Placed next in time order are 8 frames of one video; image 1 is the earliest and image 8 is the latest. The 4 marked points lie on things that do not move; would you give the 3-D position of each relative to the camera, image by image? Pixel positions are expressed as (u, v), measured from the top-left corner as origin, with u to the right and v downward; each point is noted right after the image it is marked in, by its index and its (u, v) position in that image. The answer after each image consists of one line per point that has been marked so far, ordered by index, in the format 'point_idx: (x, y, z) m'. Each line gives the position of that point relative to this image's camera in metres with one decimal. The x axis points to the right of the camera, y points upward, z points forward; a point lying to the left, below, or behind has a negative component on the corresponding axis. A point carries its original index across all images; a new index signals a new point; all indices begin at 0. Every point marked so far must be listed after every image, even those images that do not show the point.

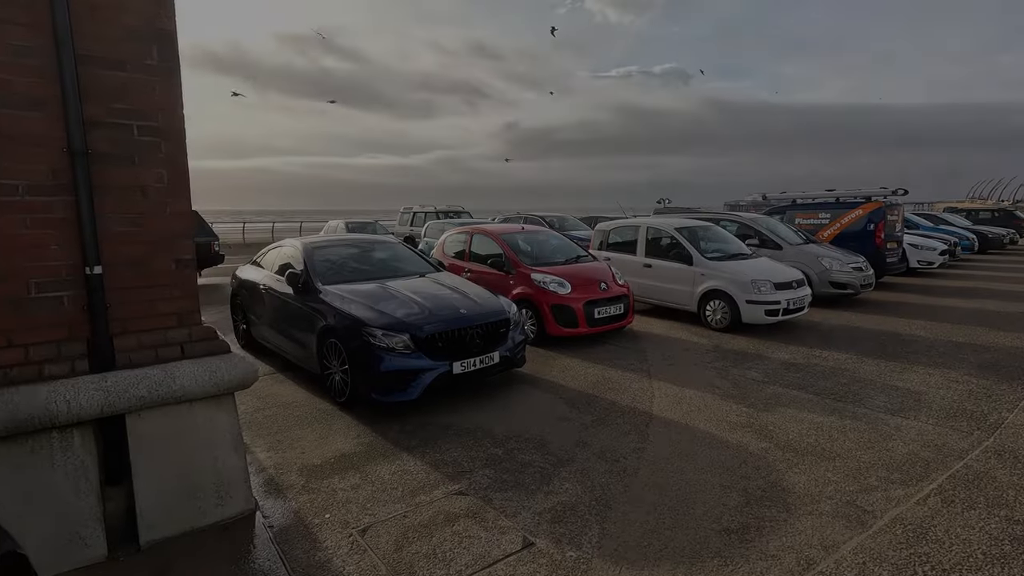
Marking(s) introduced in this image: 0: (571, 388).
0: (+0.5, -0.9, +4.9) m
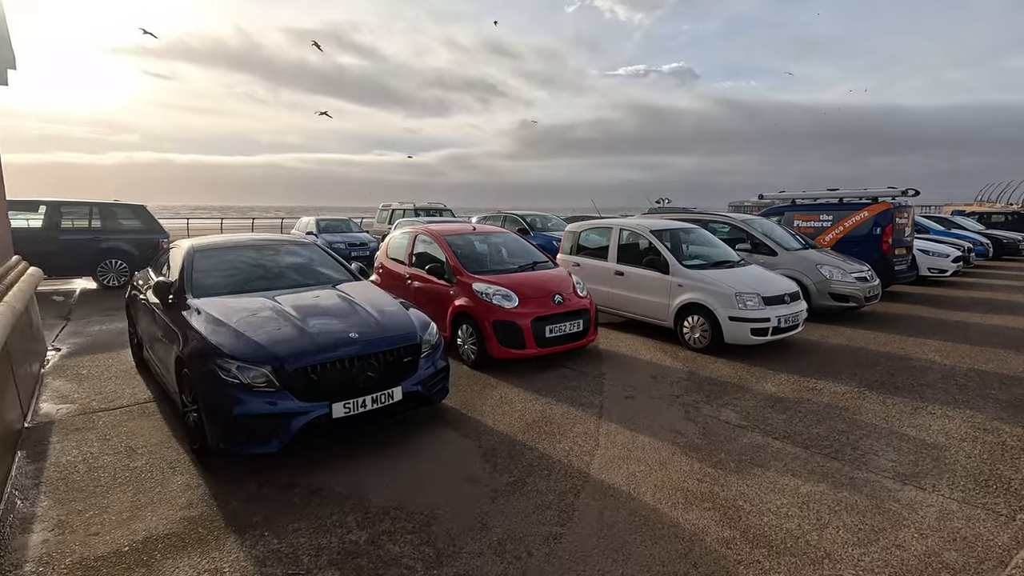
0: (-0.1, -1.0, +3.9) m
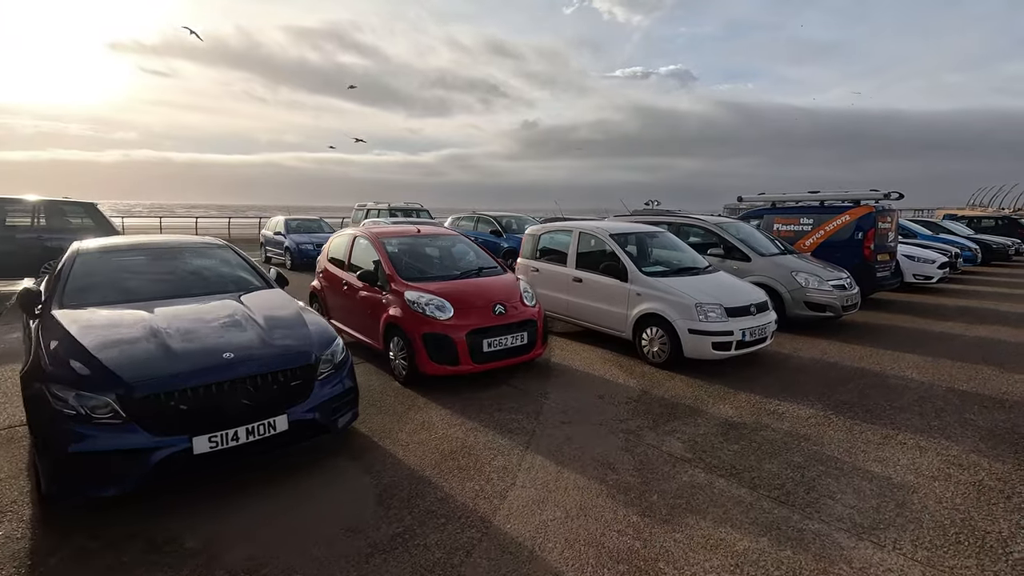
0: (-0.7, -1.1, +3.4) m
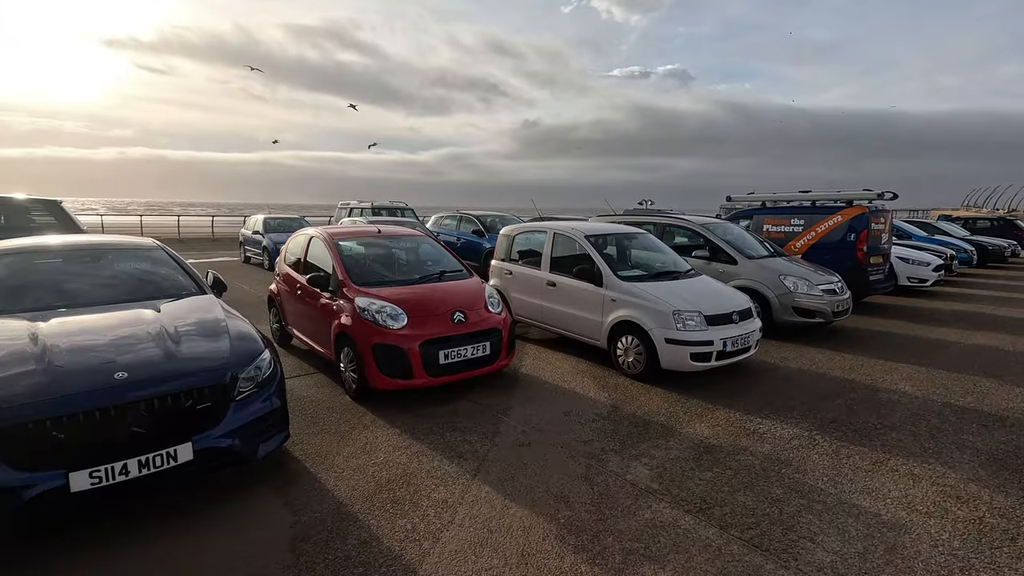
0: (-1.0, -1.2, +3.0) m
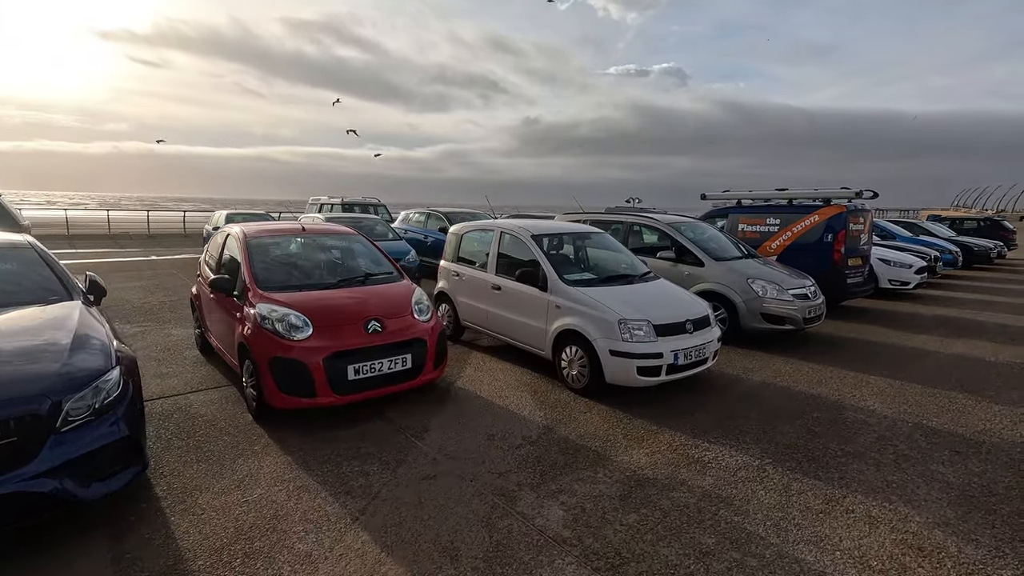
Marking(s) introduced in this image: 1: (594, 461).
0: (-1.6, -1.2, +2.5) m
1: (+0.5, -1.1, +3.4) m
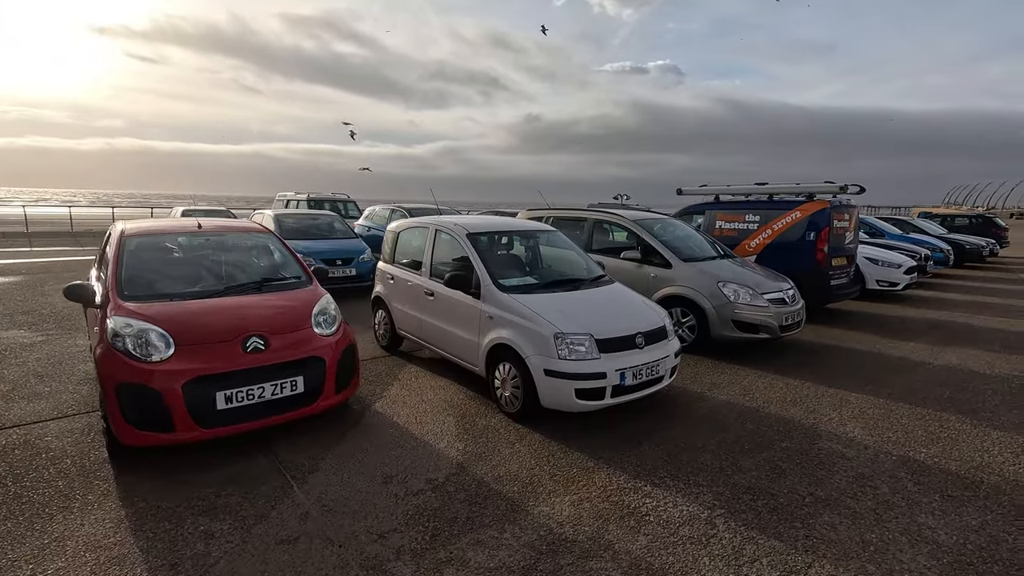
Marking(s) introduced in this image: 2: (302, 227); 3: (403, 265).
0: (-2.1, -1.3, +1.9) m
1: (0.0, -1.1, +2.8) m
2: (-3.7, +1.1, +9.7) m
3: (-1.1, +0.2, +5.4) m
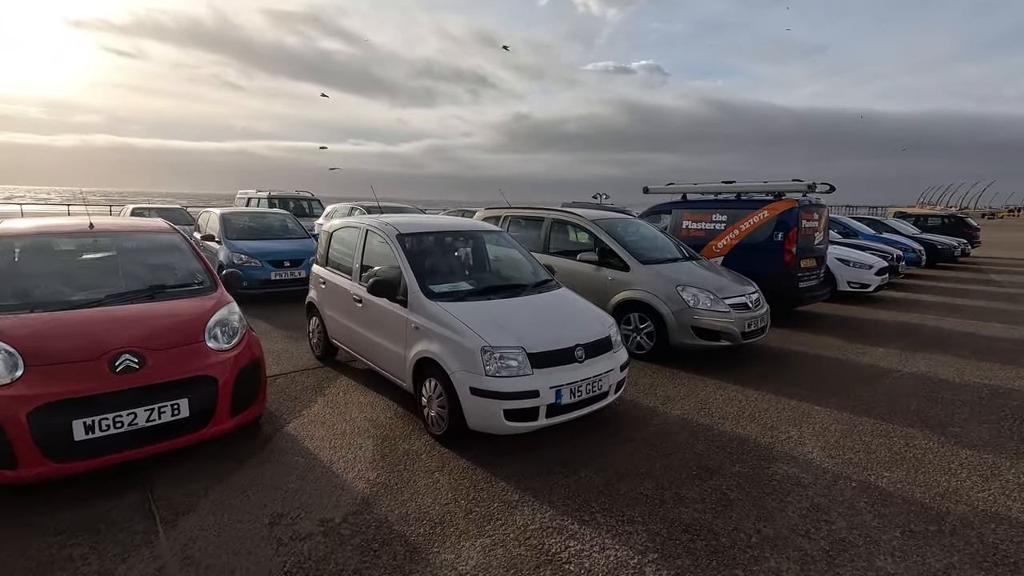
0: (-2.5, -1.3, +1.4) m
1: (-0.5, -1.2, +2.4) m
2: (-4.4, +1.0, +9.1) m
3: (-1.6, +0.2, +5.0) m
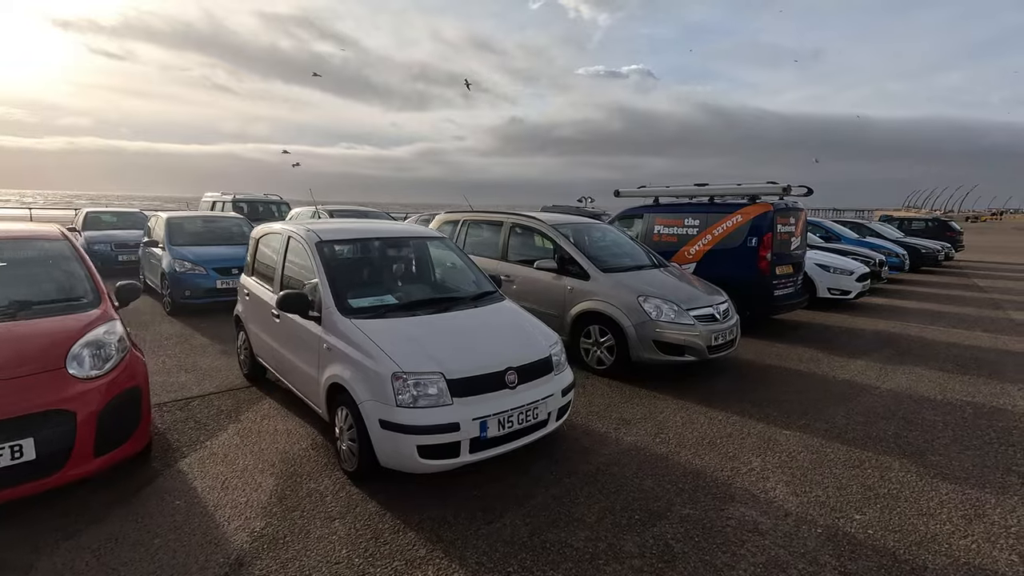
0: (-2.9, -1.4, +0.9) m
1: (-0.9, -1.3, +1.9) m
2: (-4.9, +0.9, +8.6) m
3: (-2.1, +0.1, +4.5) m
